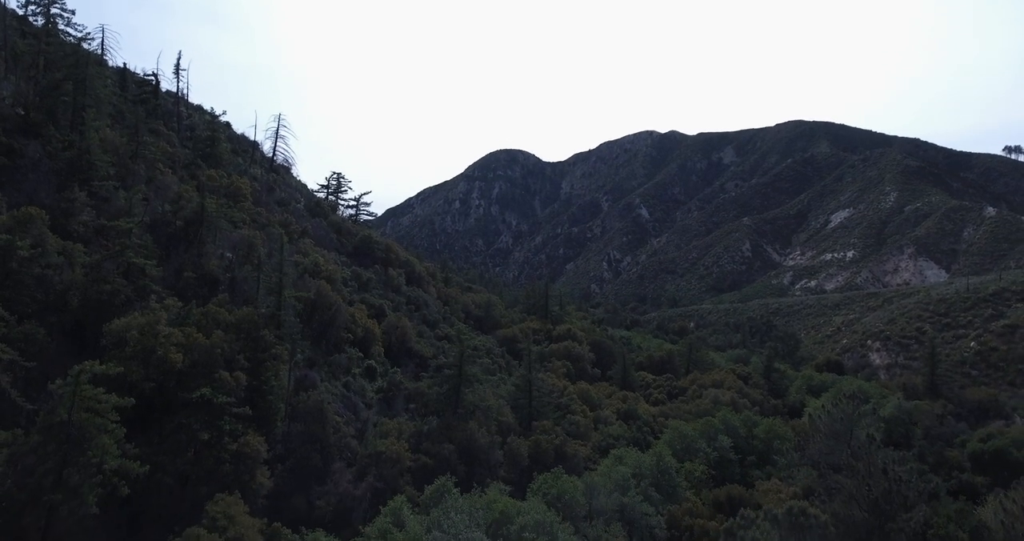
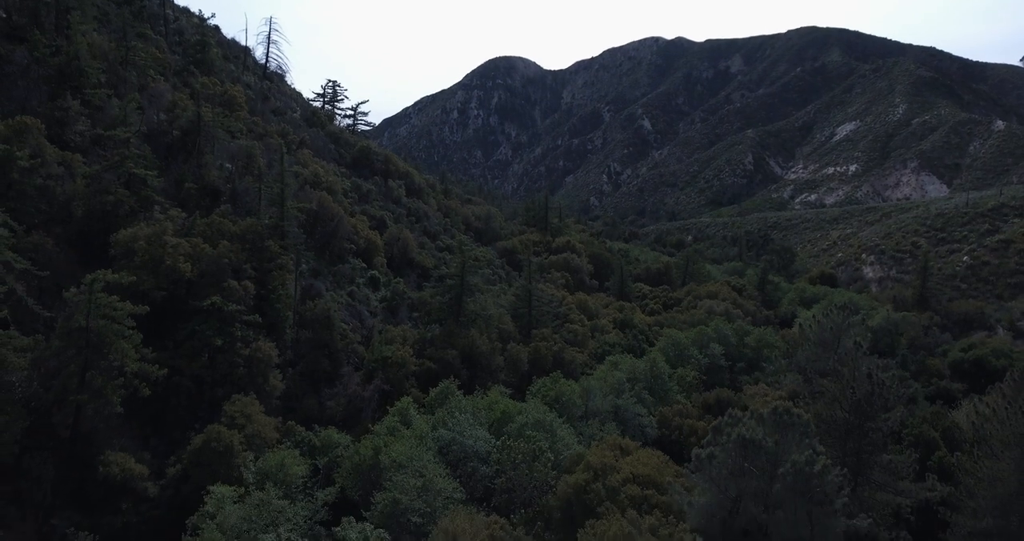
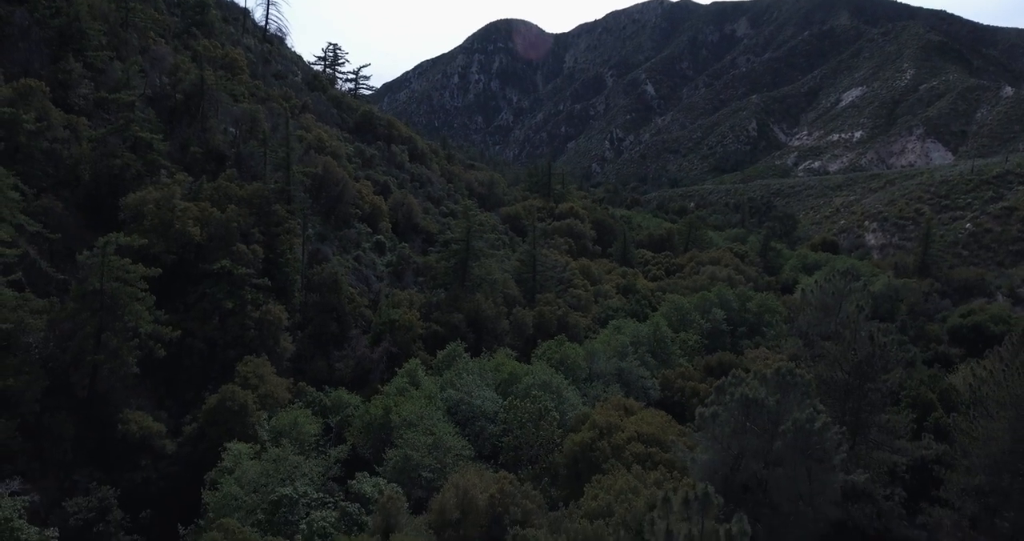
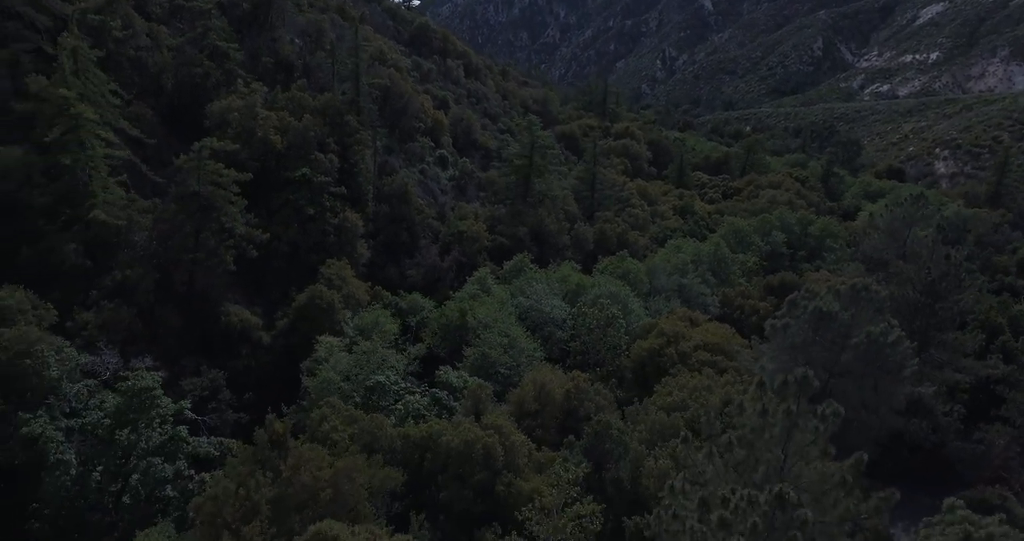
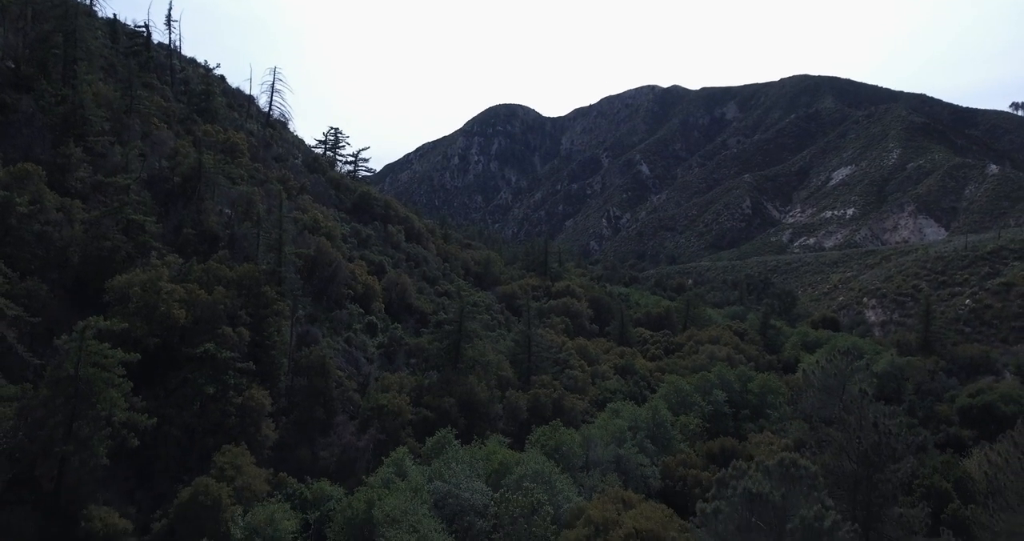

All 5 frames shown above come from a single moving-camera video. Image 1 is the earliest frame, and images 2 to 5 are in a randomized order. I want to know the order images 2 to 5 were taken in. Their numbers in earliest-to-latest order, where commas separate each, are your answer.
5, 2, 3, 4
